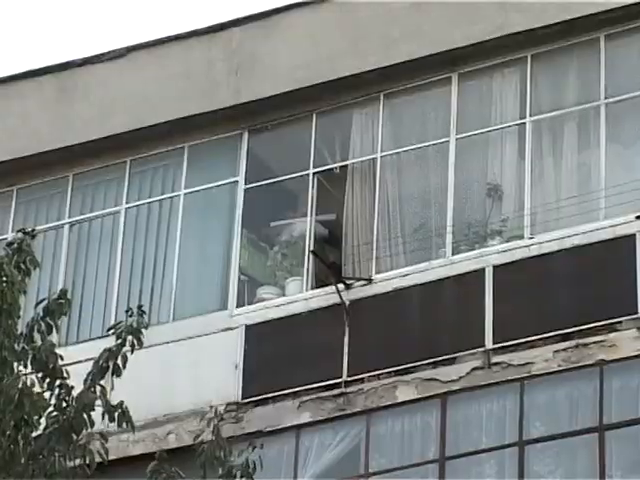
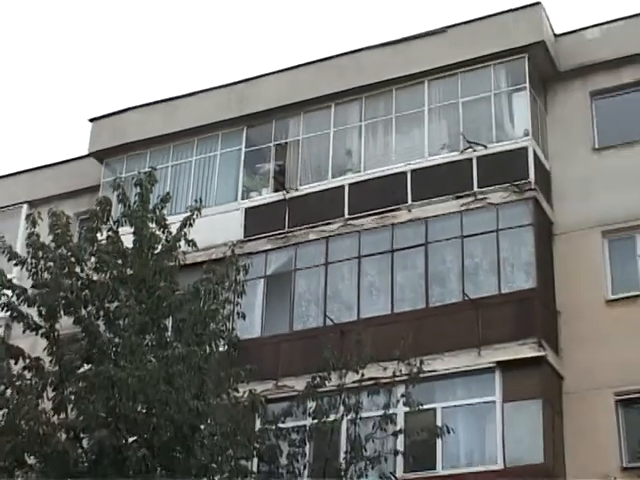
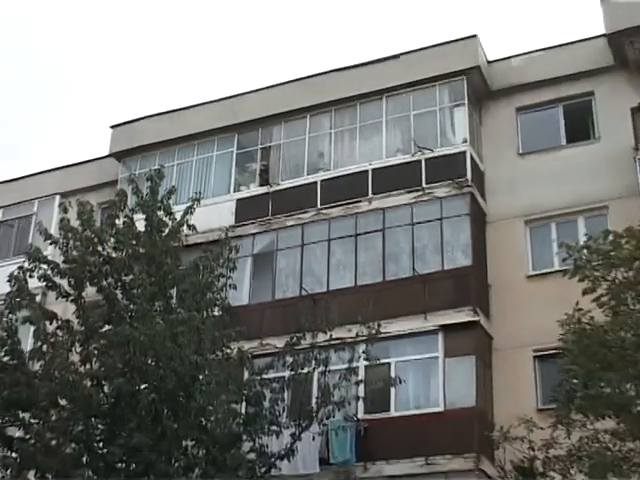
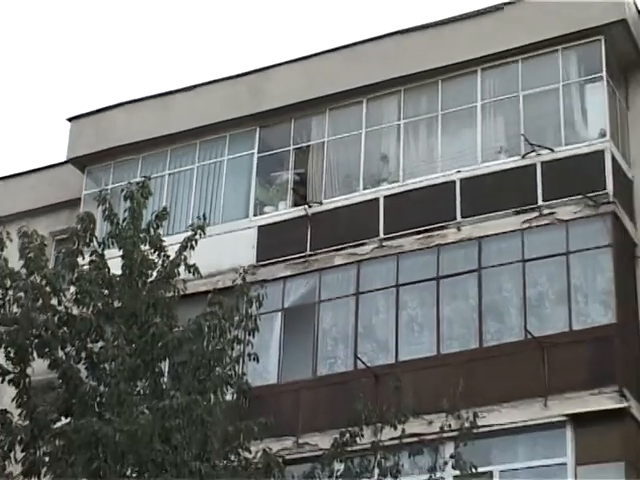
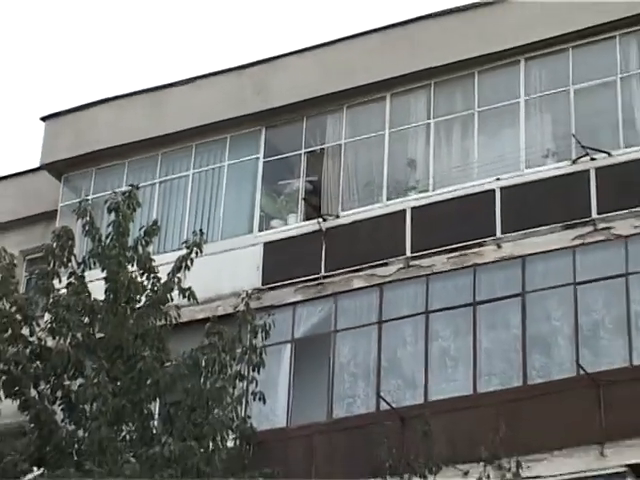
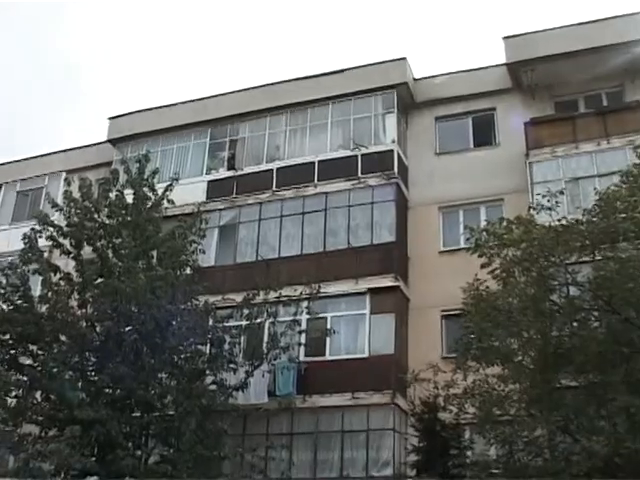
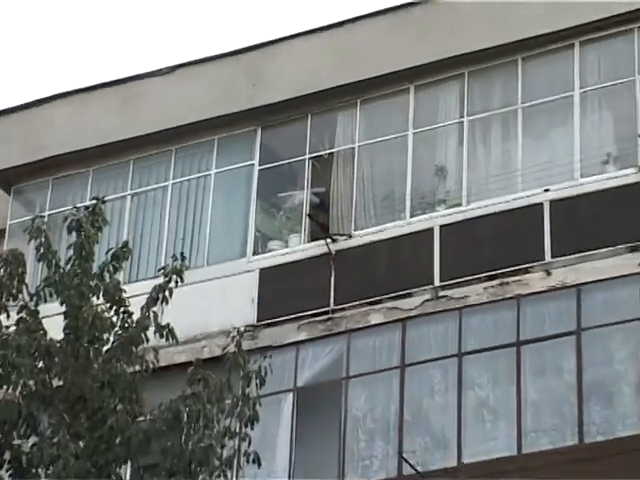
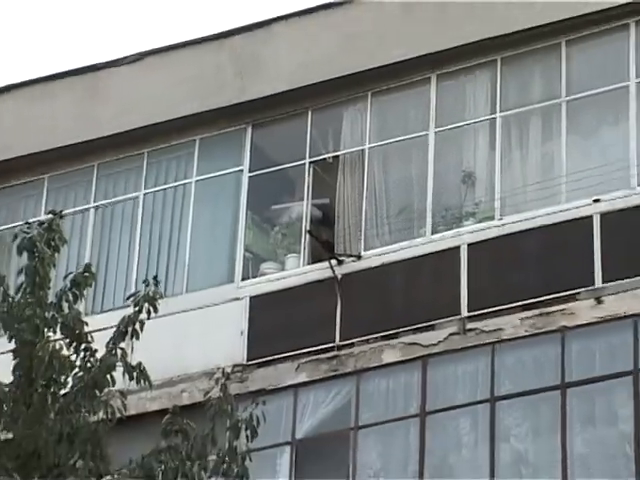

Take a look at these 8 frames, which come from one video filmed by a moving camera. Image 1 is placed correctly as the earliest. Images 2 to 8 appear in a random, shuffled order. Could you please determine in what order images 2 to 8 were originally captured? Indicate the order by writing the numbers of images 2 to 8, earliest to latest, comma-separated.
8, 7, 5, 4, 2, 3, 6
